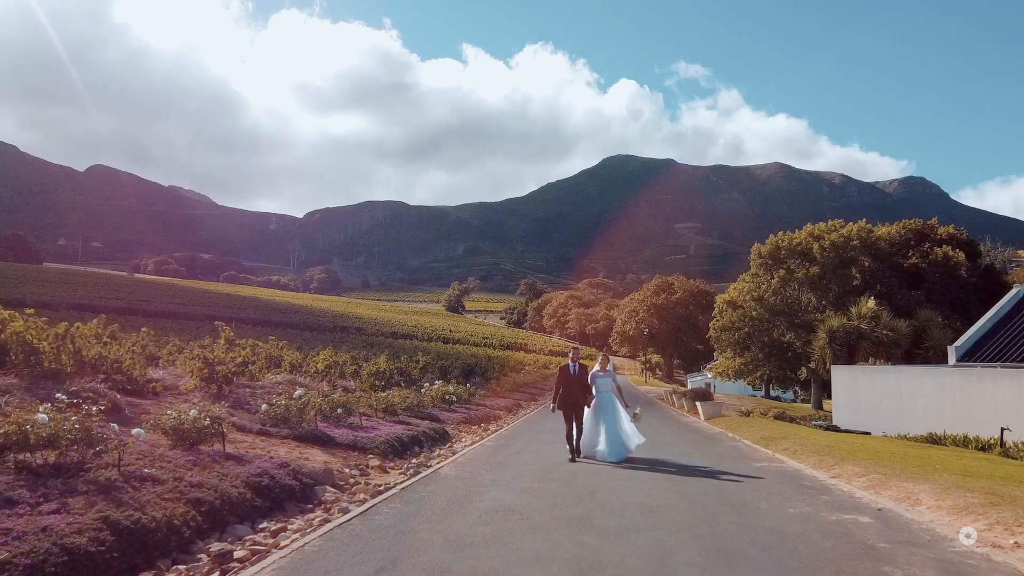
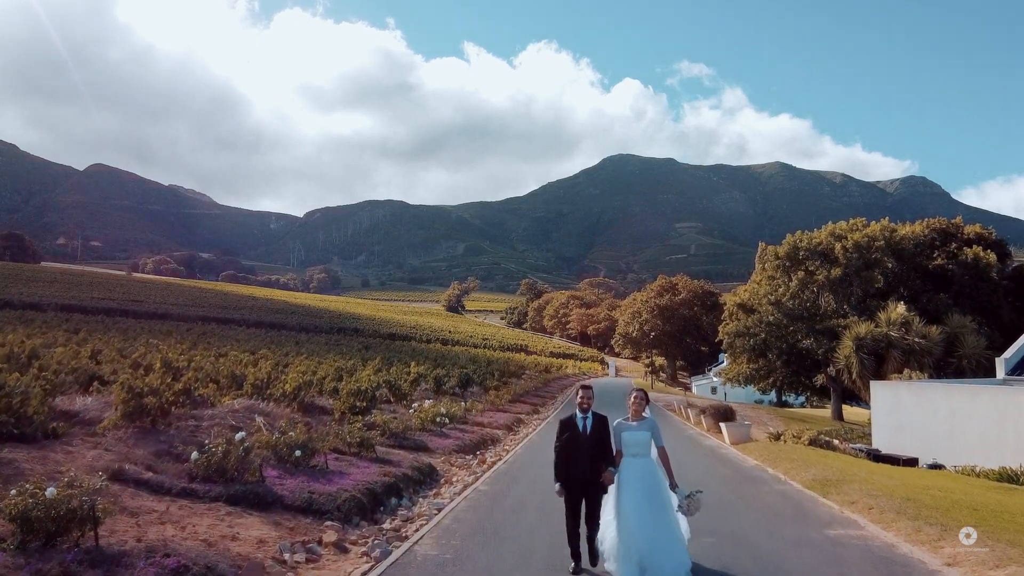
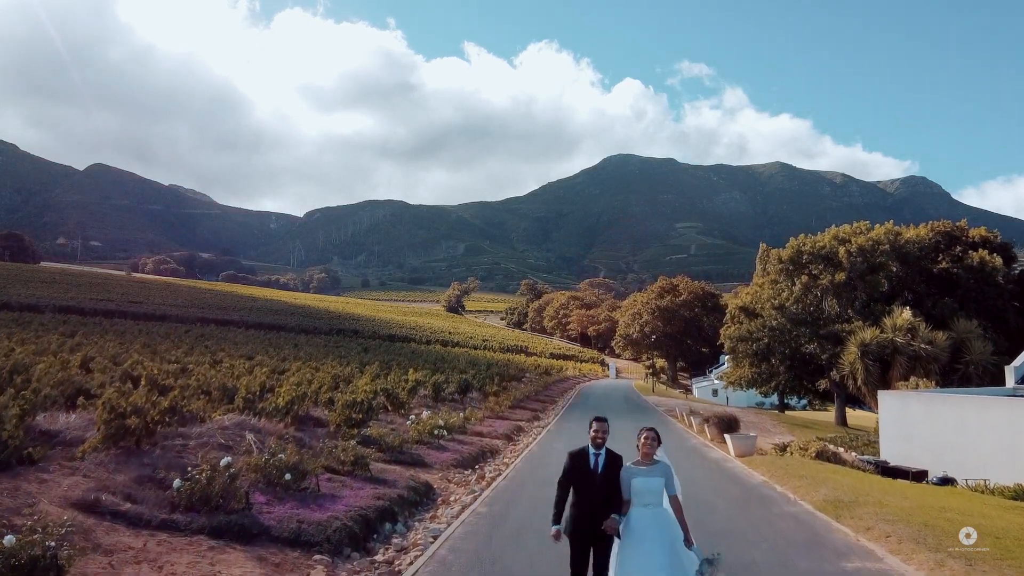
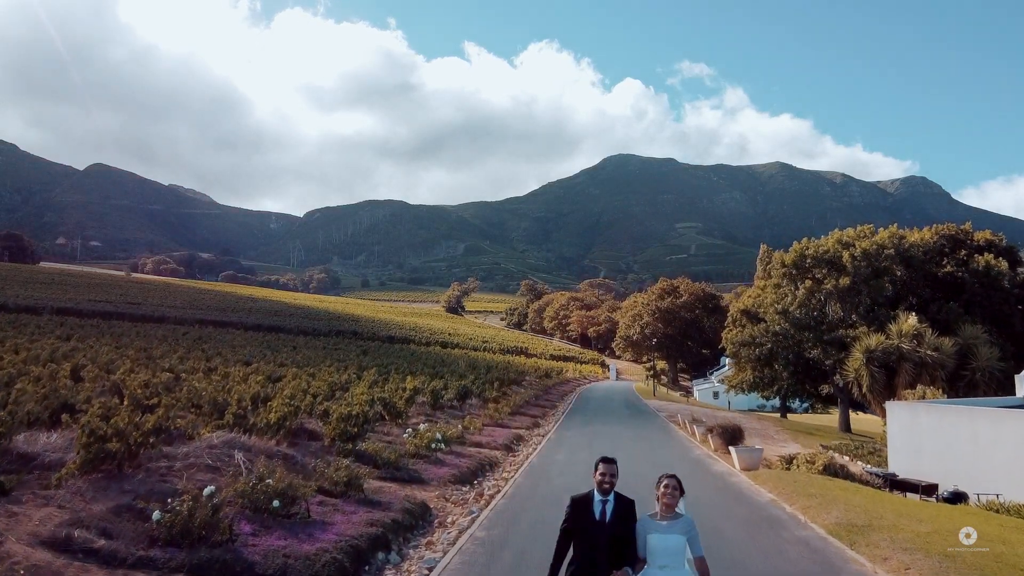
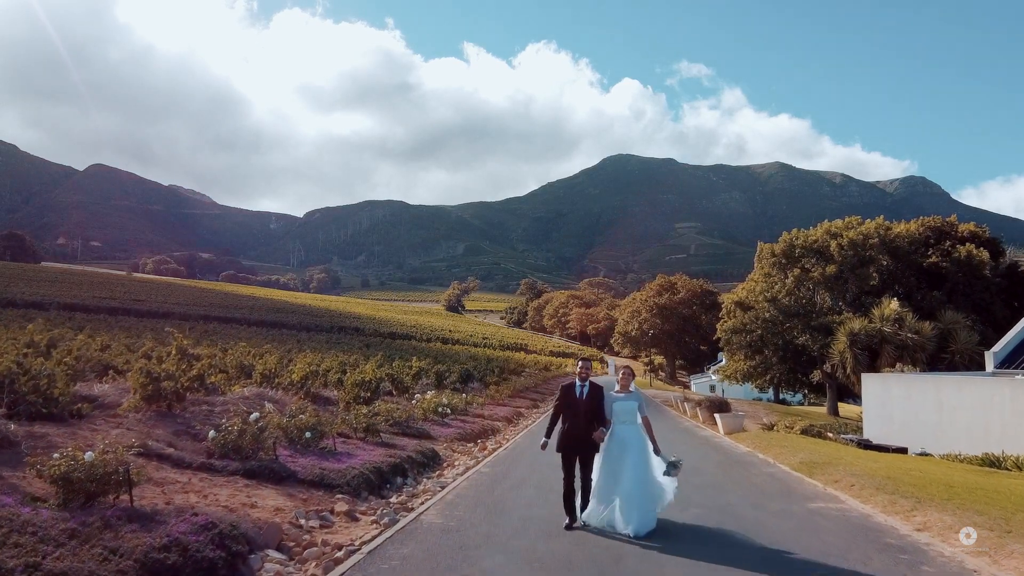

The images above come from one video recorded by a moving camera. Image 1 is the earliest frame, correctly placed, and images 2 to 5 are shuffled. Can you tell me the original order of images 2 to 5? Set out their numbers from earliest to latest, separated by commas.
5, 2, 3, 4
